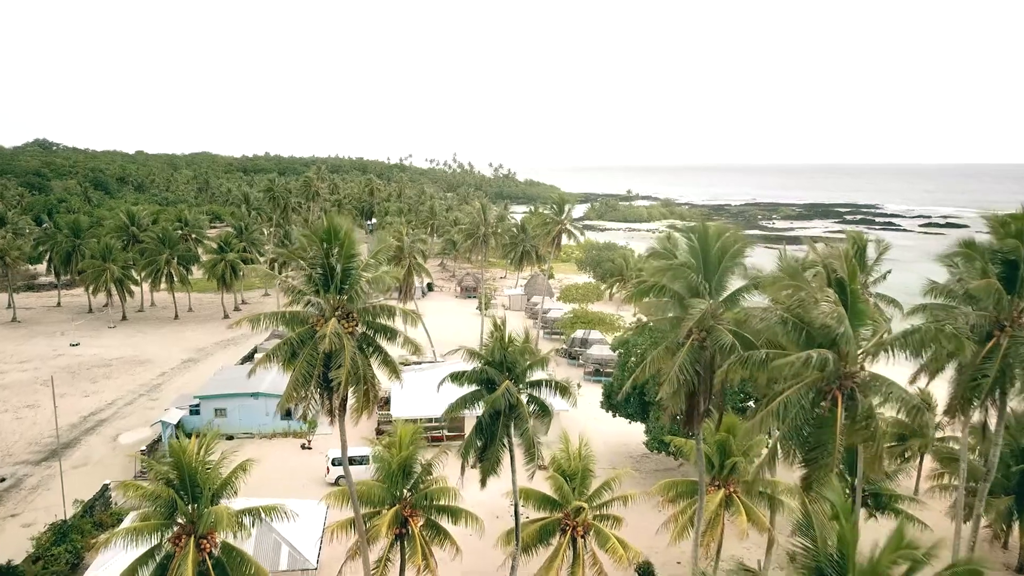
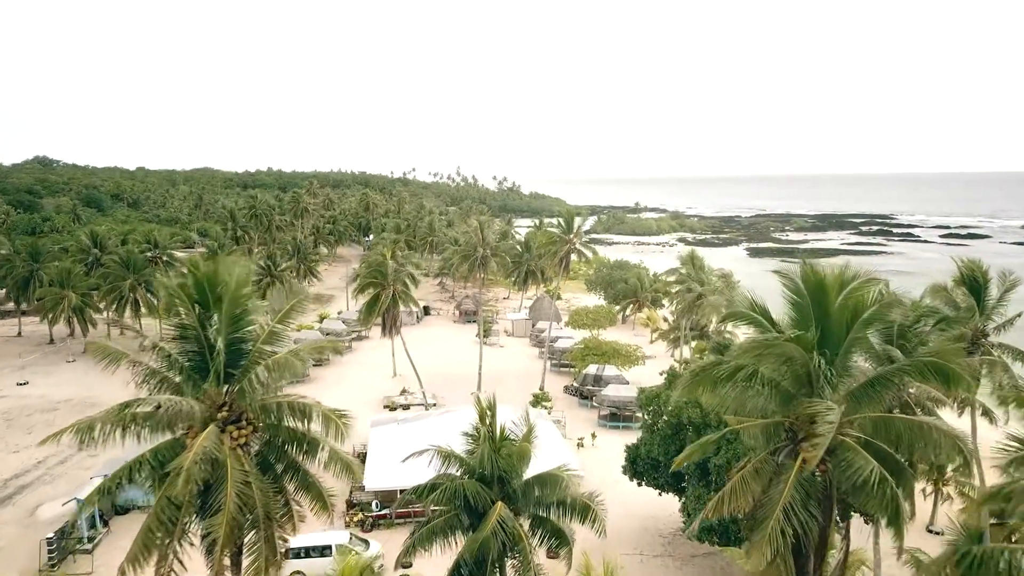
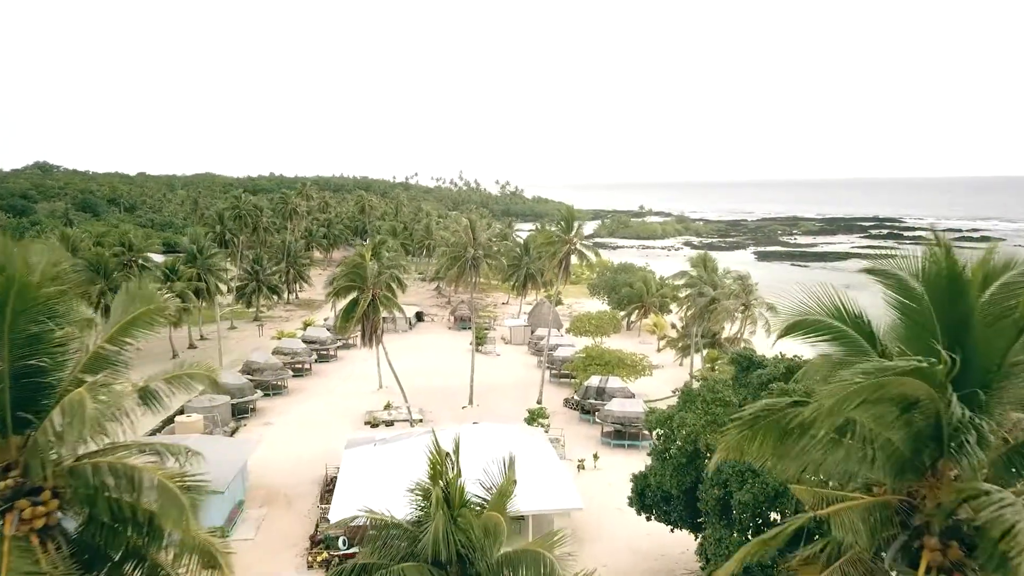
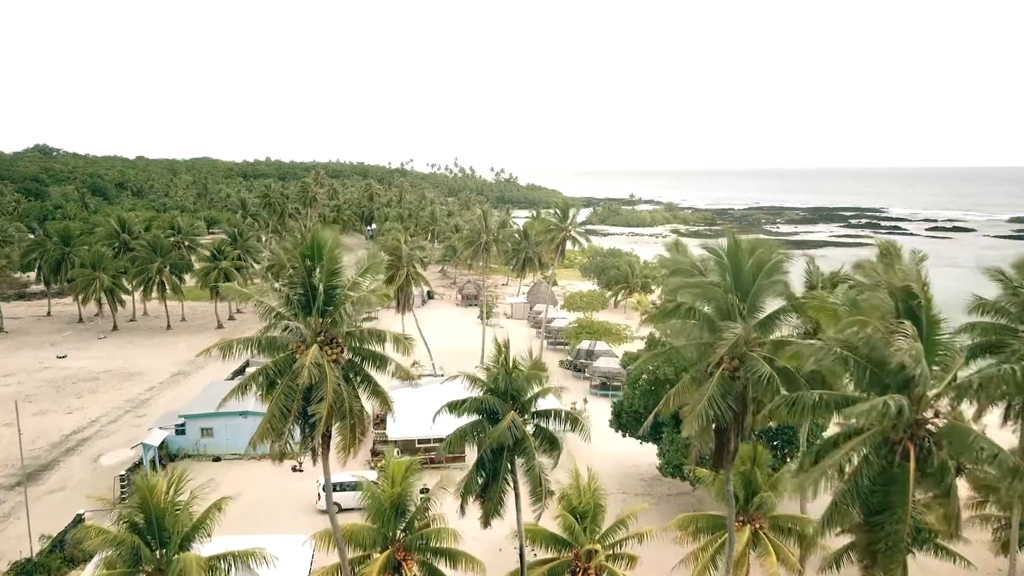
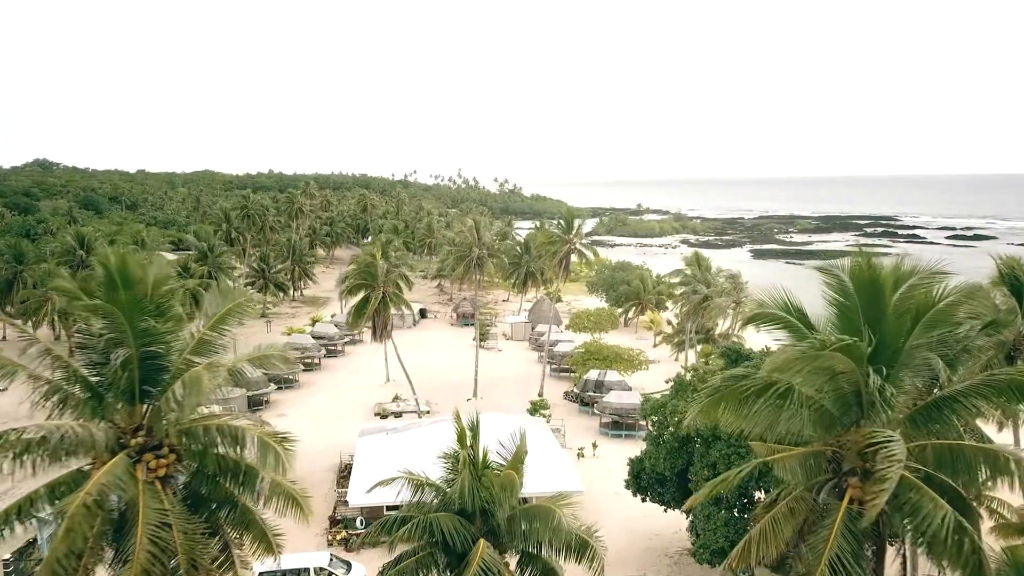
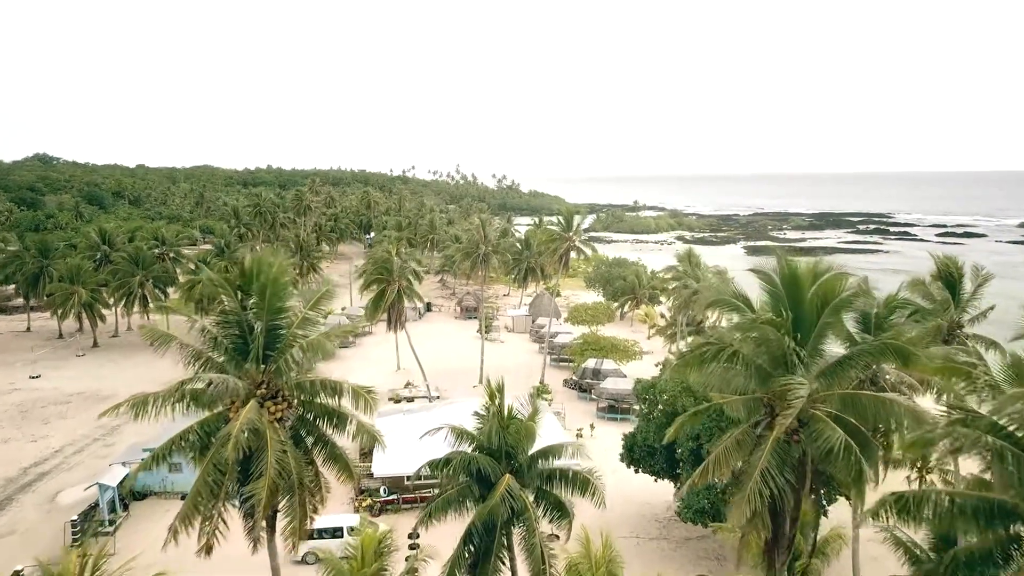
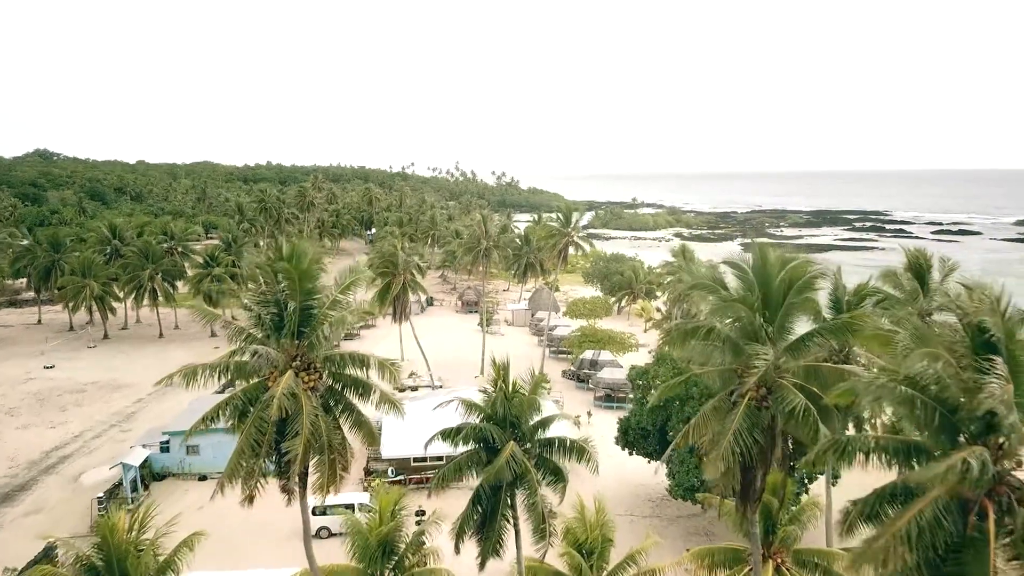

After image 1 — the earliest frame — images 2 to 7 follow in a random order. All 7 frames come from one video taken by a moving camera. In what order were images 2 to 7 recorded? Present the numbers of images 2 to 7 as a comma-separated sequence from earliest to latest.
4, 7, 6, 2, 5, 3
